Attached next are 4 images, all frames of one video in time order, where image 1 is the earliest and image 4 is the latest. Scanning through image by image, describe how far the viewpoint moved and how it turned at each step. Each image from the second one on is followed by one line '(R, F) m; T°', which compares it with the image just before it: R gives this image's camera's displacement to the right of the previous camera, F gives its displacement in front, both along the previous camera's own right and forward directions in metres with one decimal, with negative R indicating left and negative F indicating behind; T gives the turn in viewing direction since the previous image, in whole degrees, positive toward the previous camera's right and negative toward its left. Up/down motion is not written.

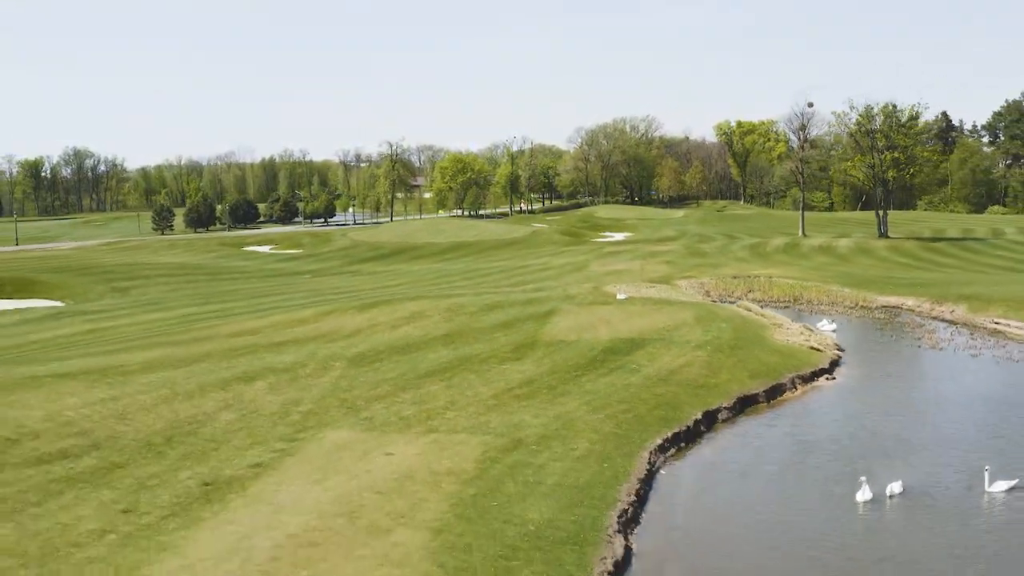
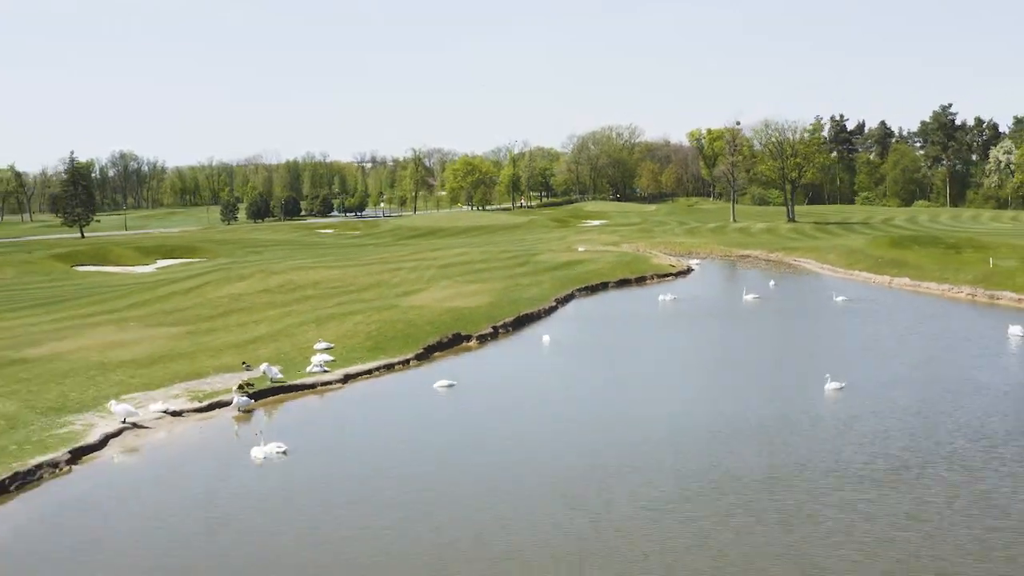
(-0.2, -36.3) m; 0°
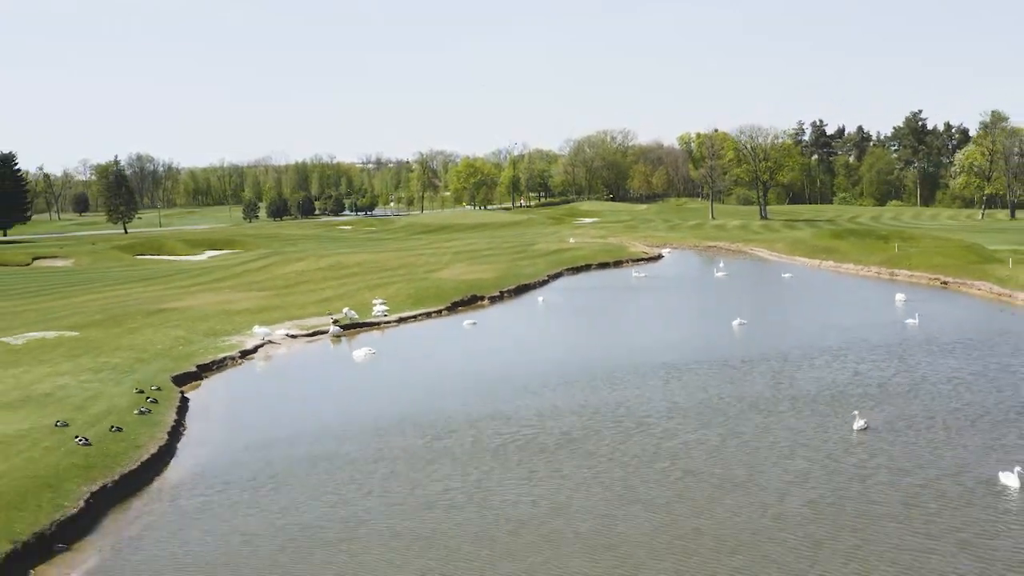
(-0.1, -16.2) m; 0°
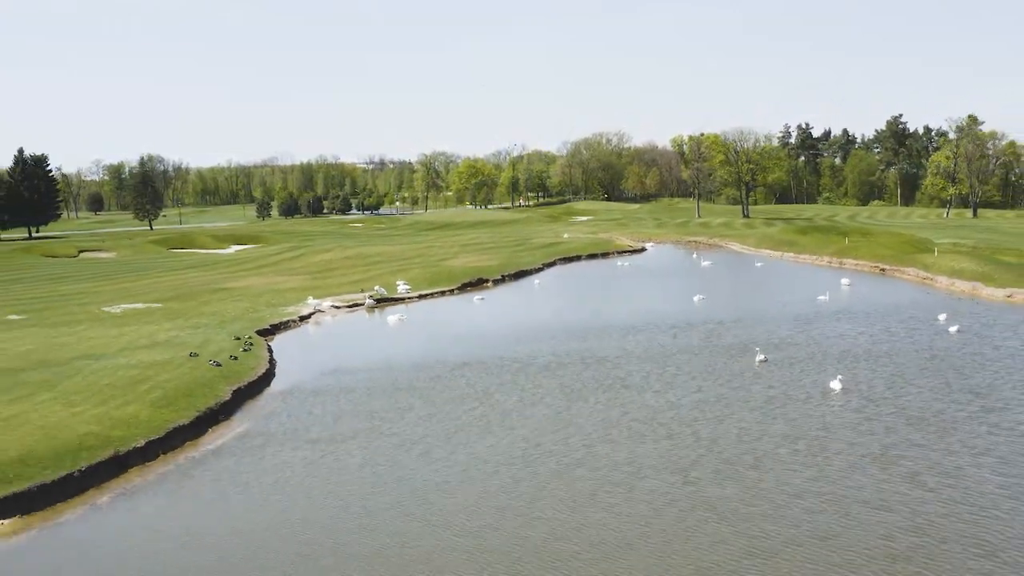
(0.0, -11.9) m; 0°
